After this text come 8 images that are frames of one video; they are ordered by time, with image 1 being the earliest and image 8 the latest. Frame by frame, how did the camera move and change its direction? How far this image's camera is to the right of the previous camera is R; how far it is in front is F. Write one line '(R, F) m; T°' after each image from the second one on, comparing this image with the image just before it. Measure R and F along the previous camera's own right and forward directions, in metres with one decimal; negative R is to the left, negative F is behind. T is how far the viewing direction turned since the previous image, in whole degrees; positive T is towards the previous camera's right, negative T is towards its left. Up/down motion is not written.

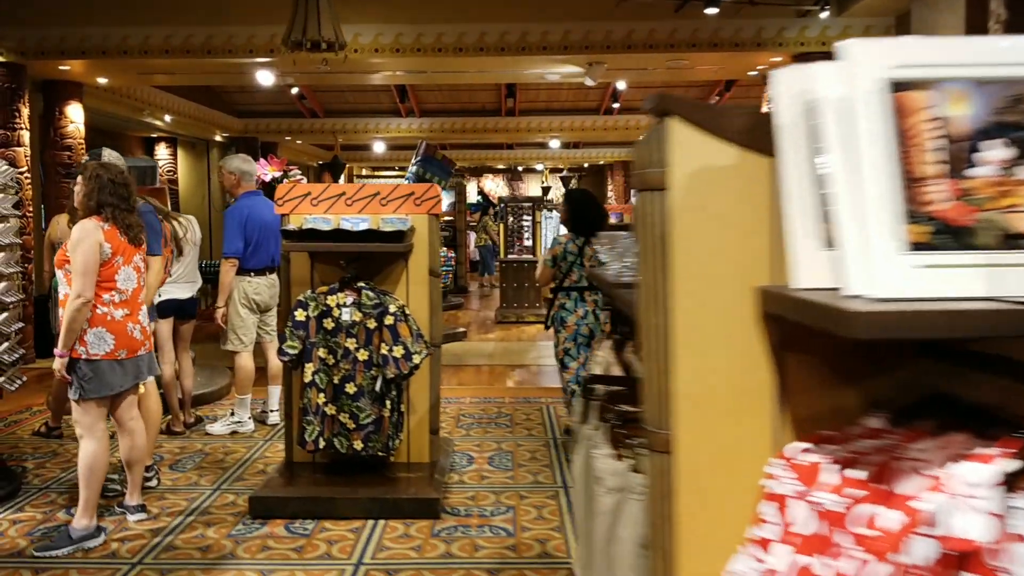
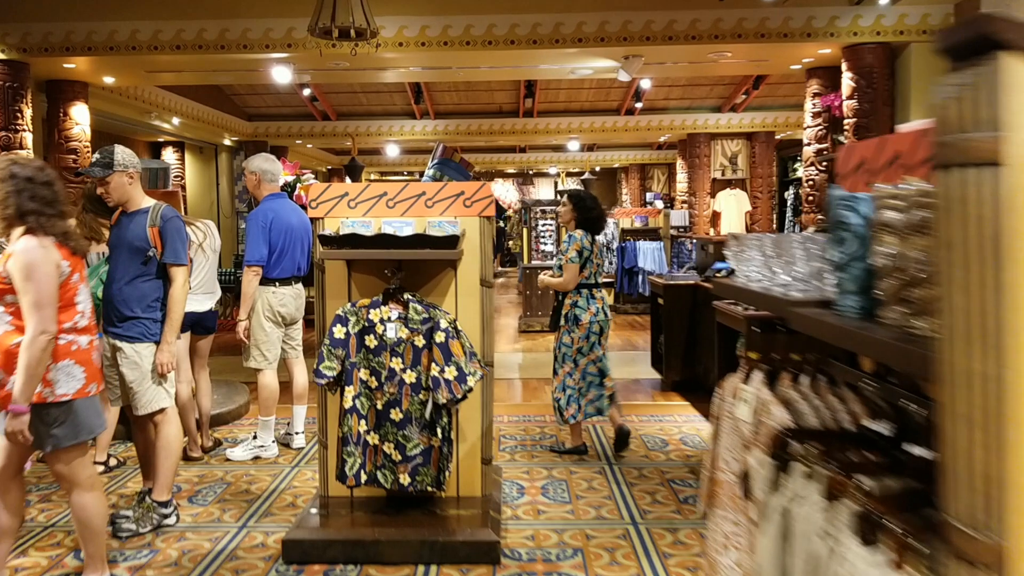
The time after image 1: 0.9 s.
(-0.2, +0.4) m; 0°
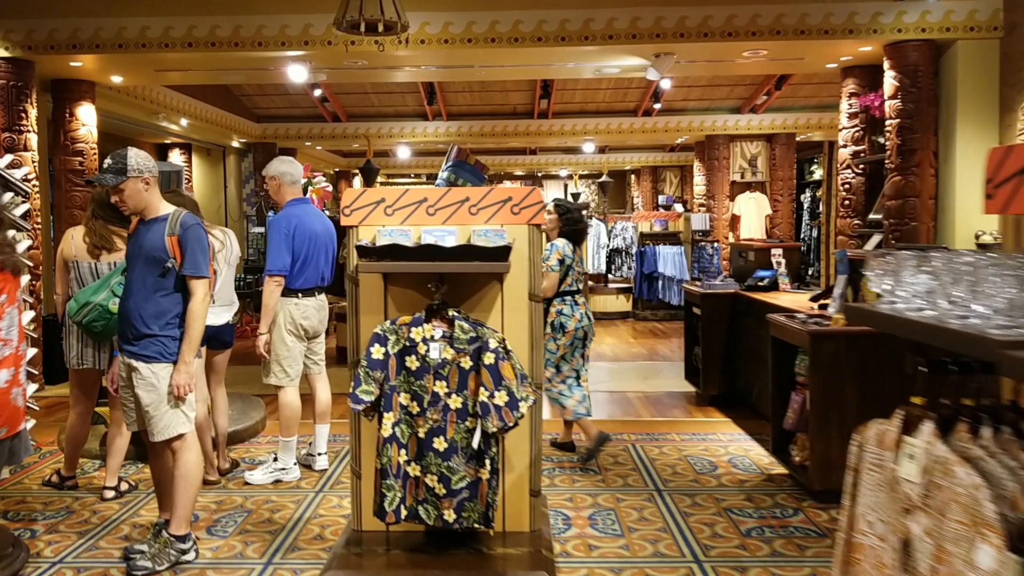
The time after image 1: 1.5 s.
(-0.2, +0.3) m; 0°
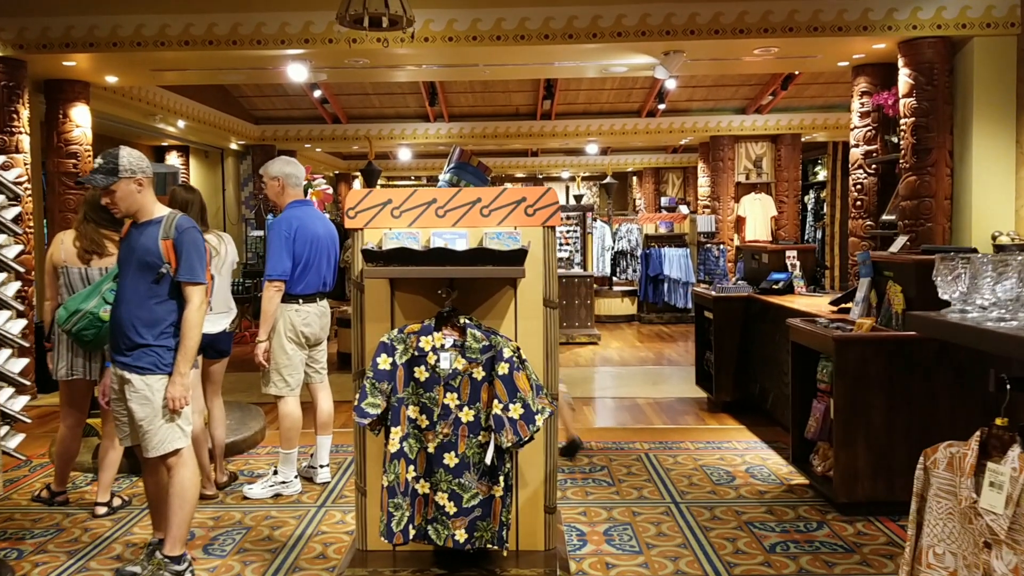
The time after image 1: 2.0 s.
(0.0, +0.1) m; 0°
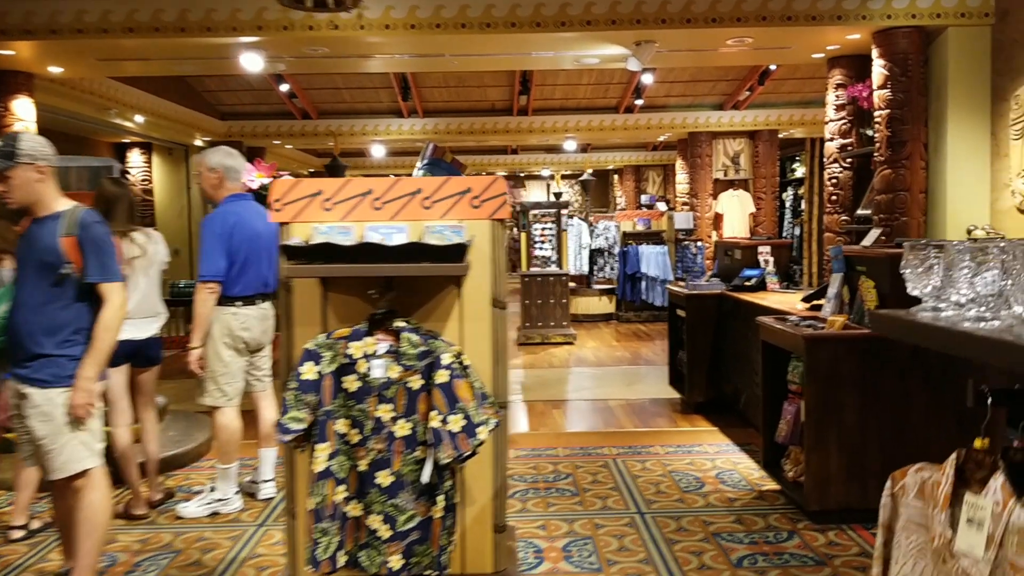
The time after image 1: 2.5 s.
(+0.1, +0.2) m; +1°
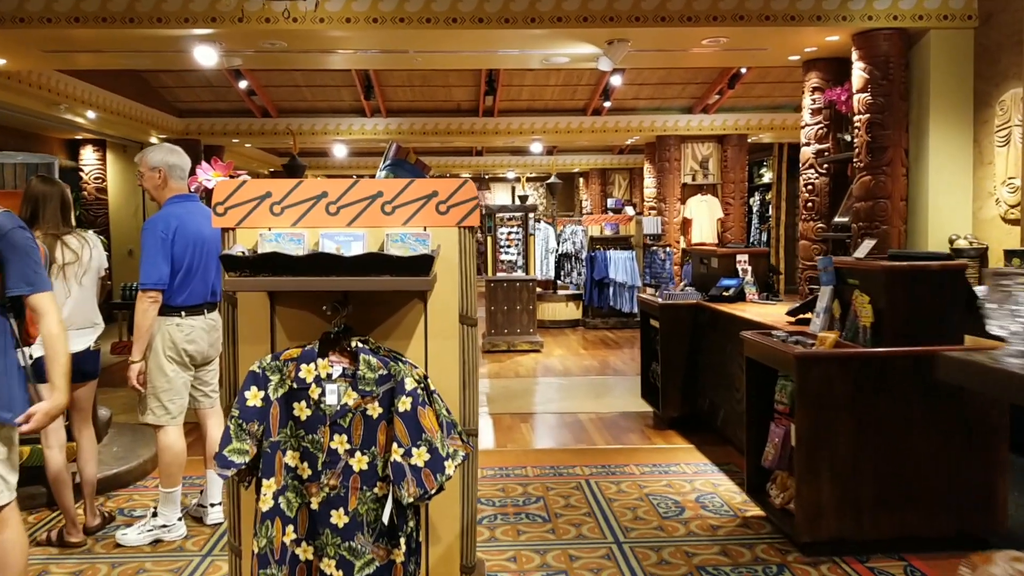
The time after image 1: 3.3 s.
(0.0, +0.2) m; +3°
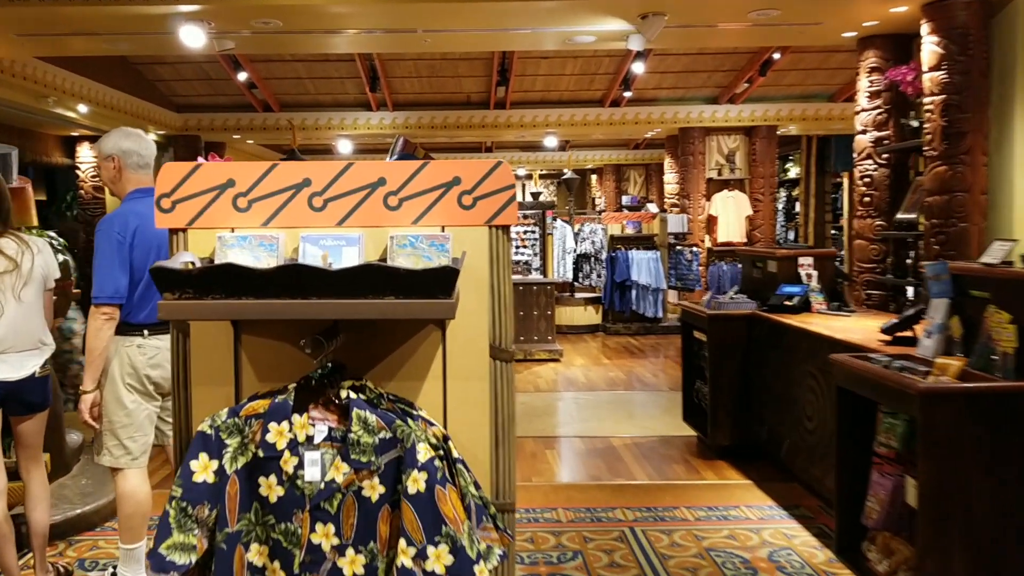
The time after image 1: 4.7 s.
(-0.1, +0.6) m; -1°
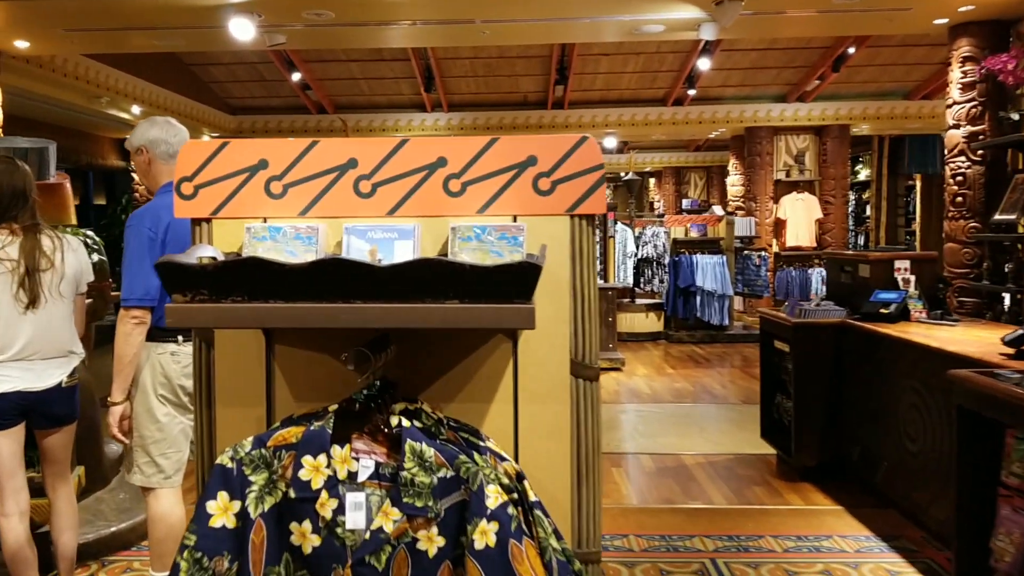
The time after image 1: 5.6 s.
(-0.1, +0.3) m; -4°
